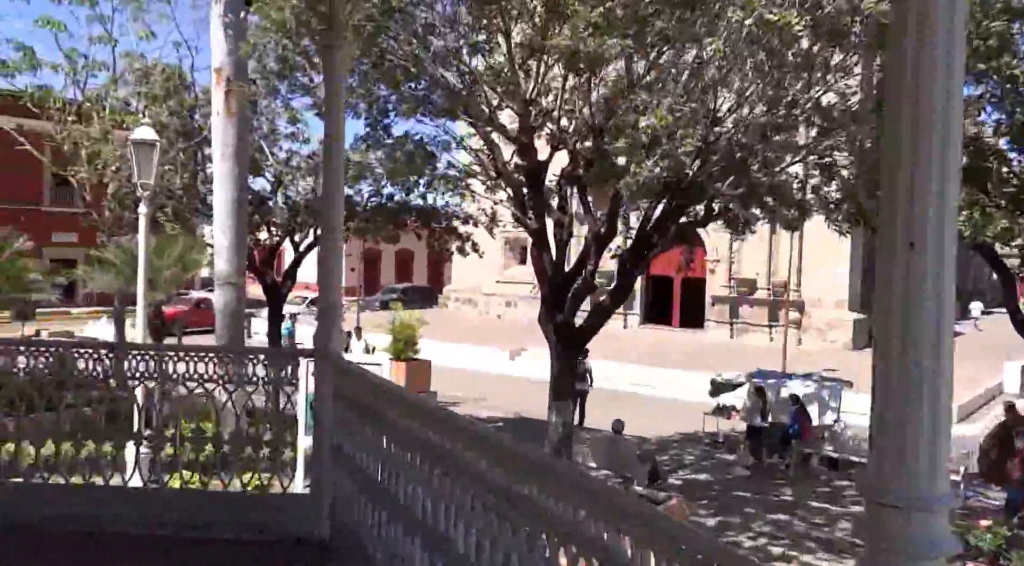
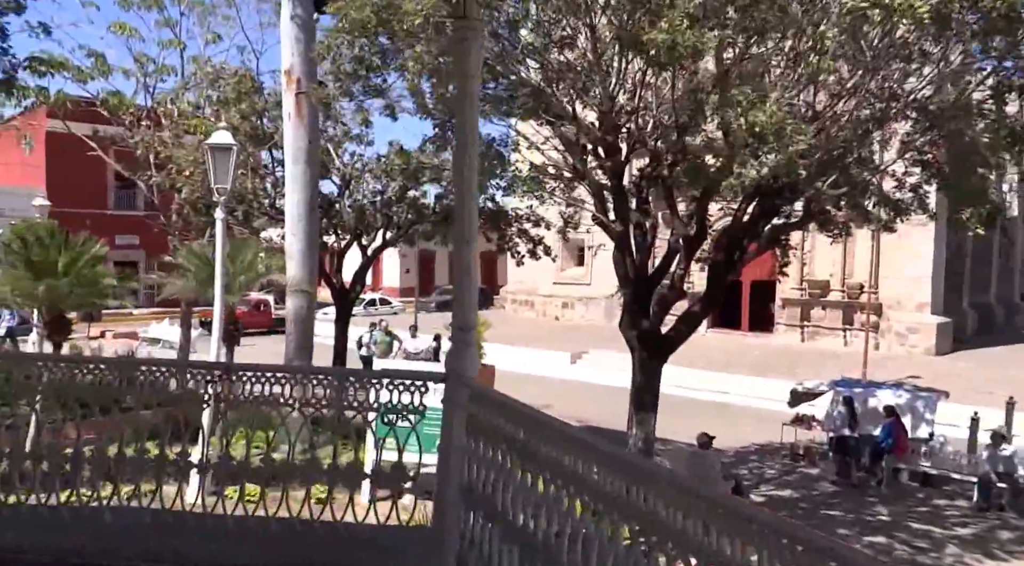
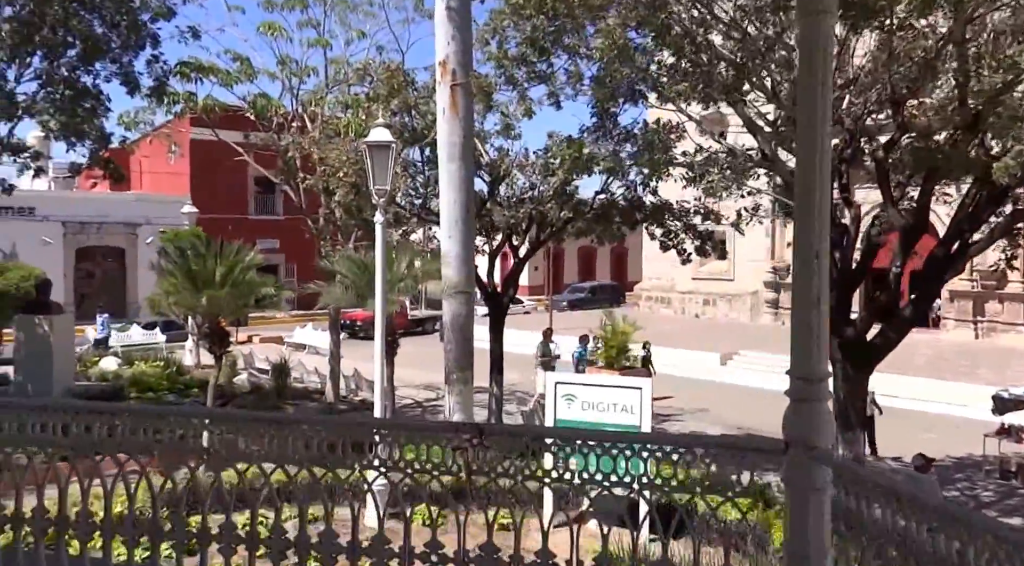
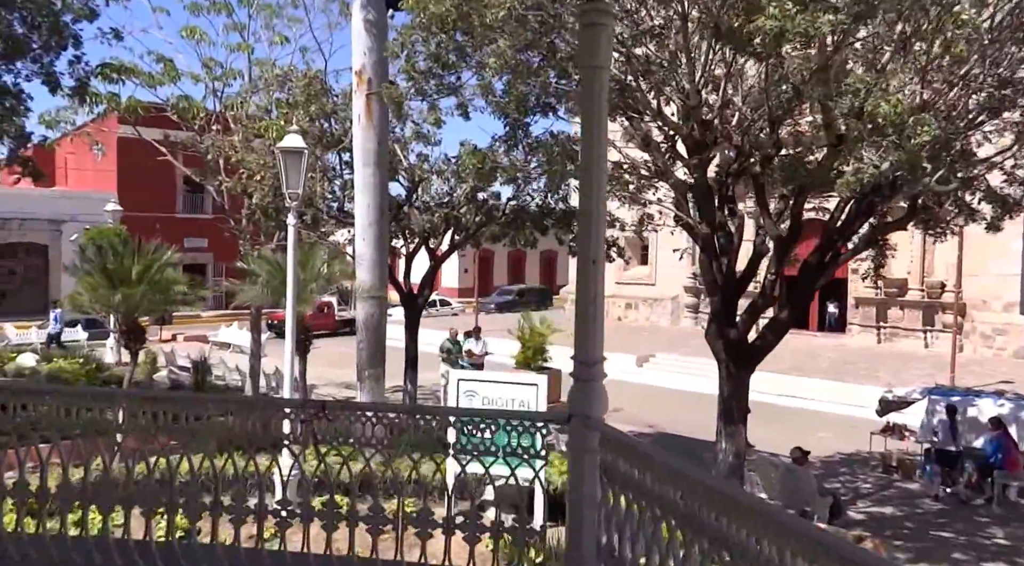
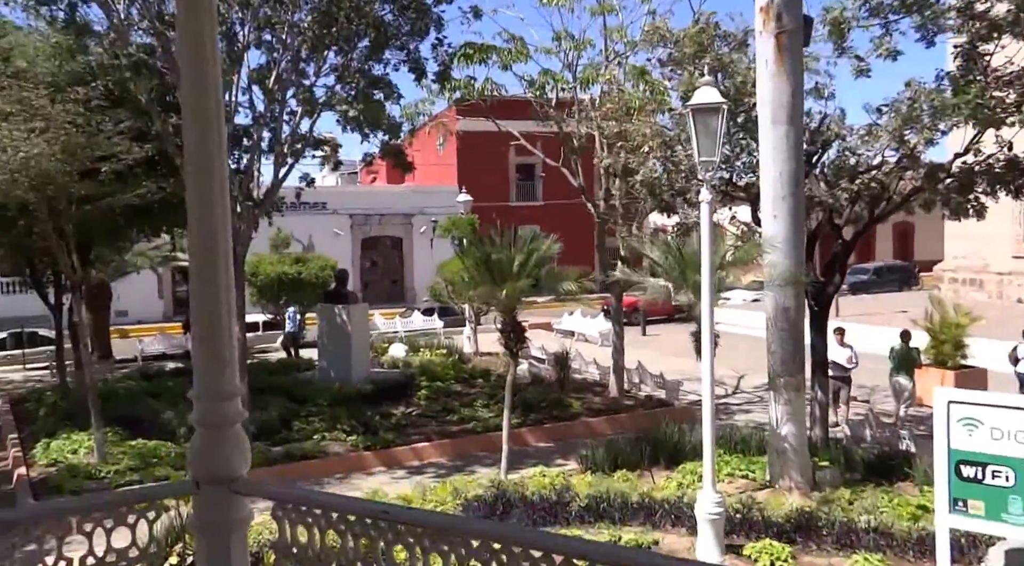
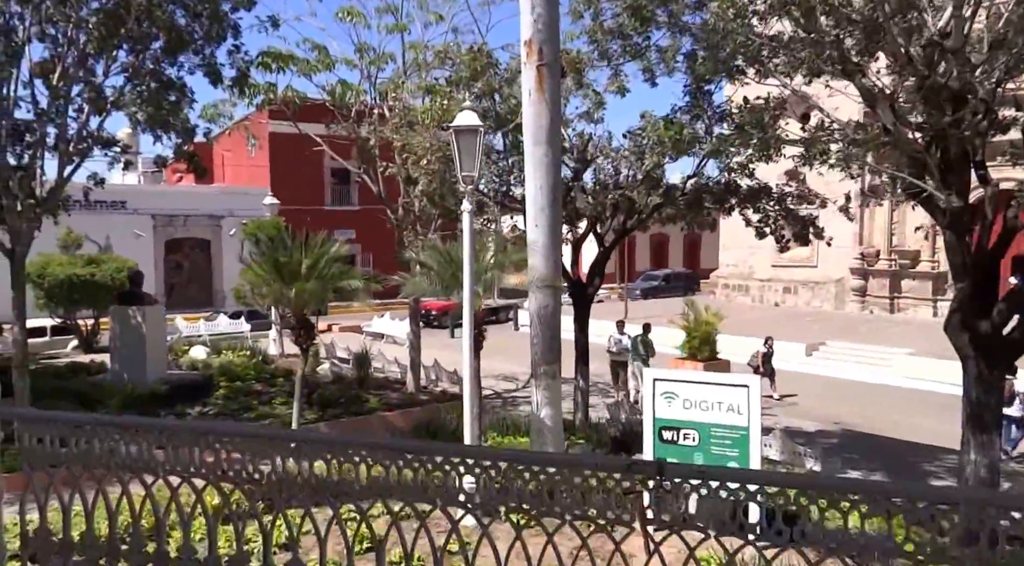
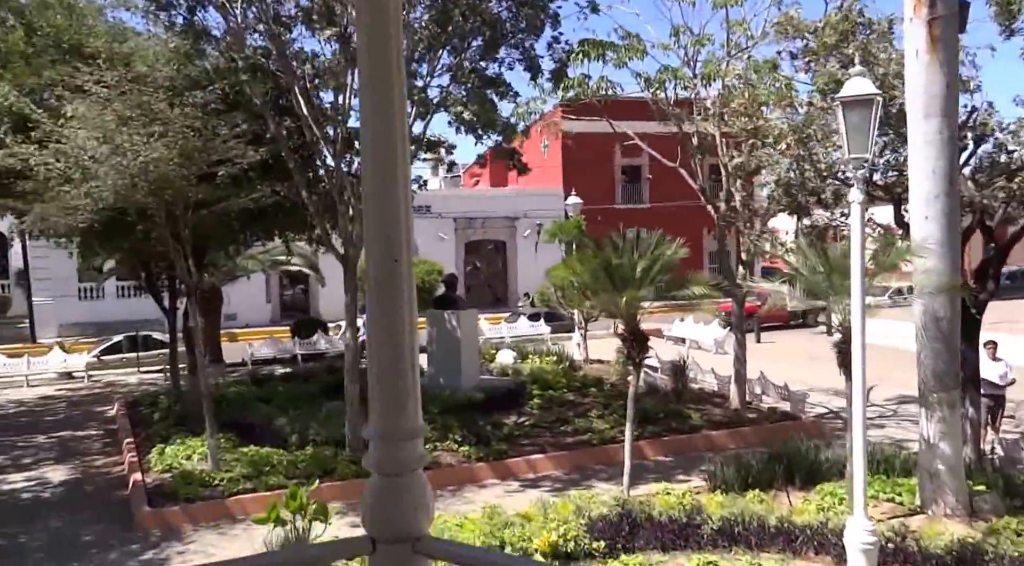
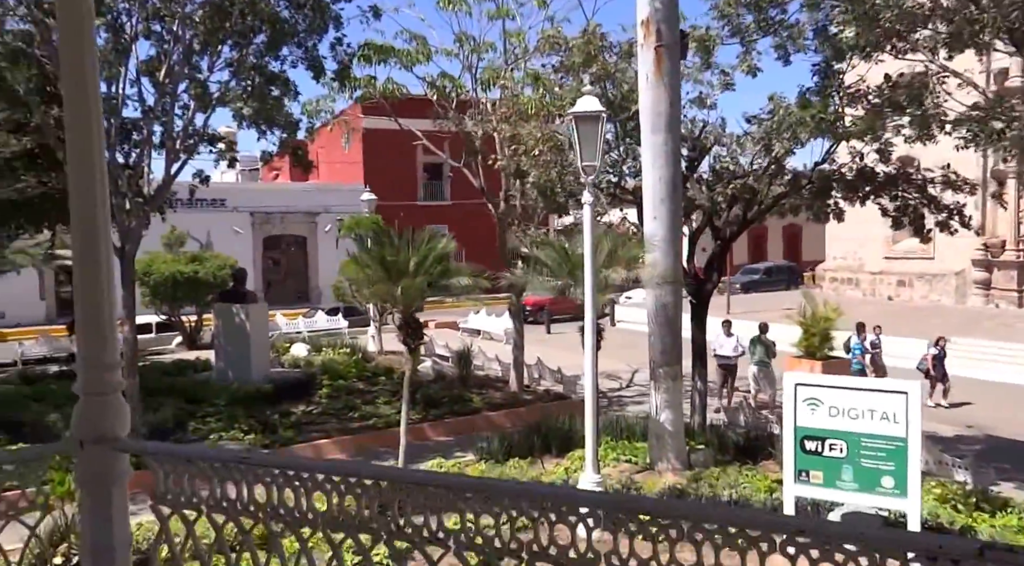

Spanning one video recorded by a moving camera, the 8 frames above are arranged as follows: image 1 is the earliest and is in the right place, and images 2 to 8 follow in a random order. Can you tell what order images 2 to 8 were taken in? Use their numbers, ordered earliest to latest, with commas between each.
2, 4, 3, 6, 8, 5, 7
